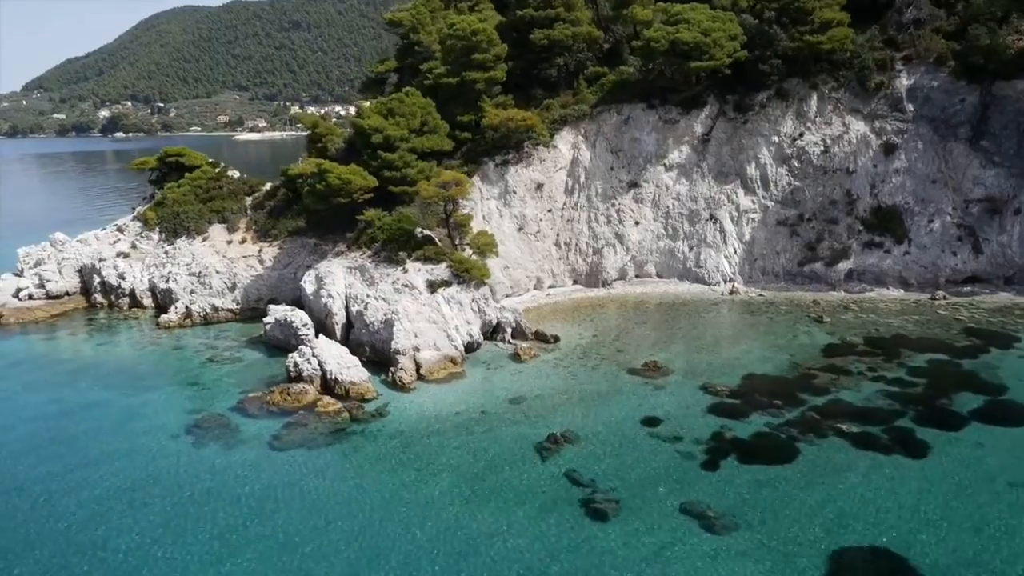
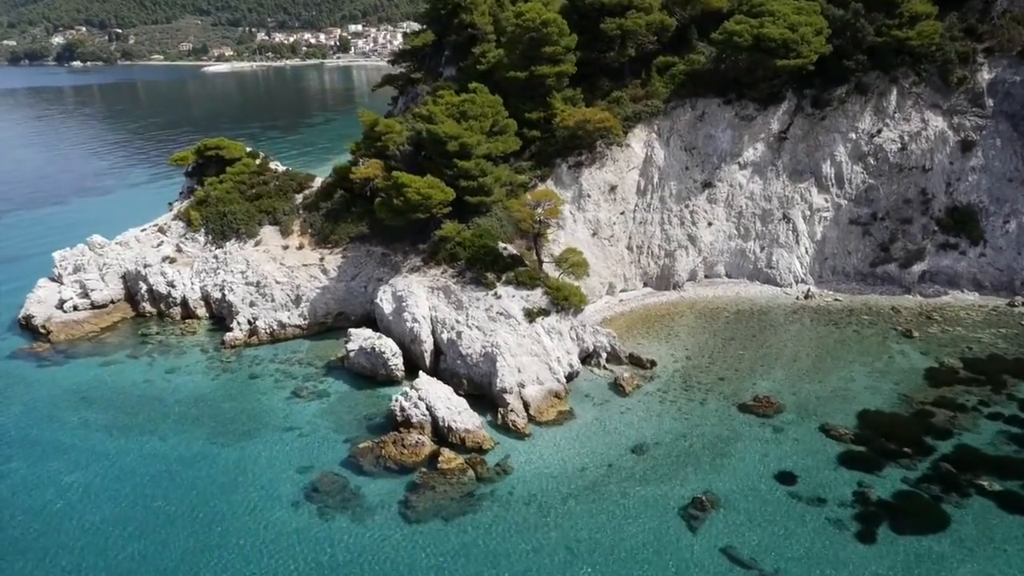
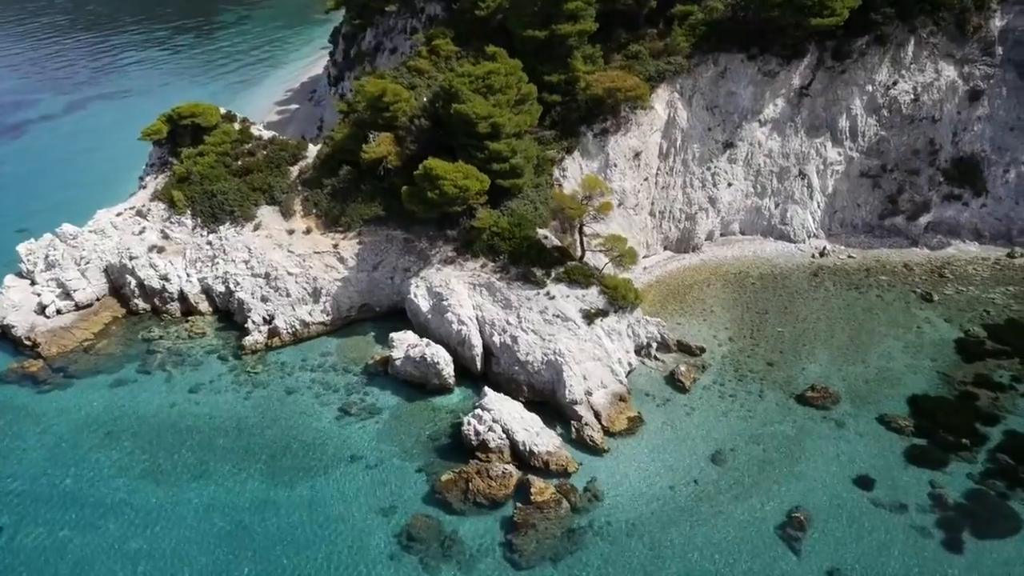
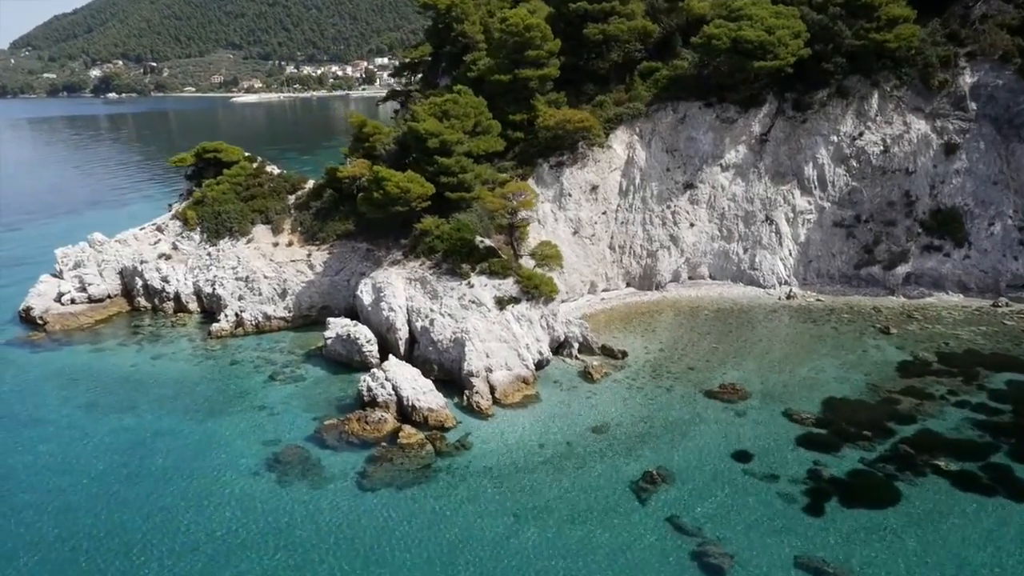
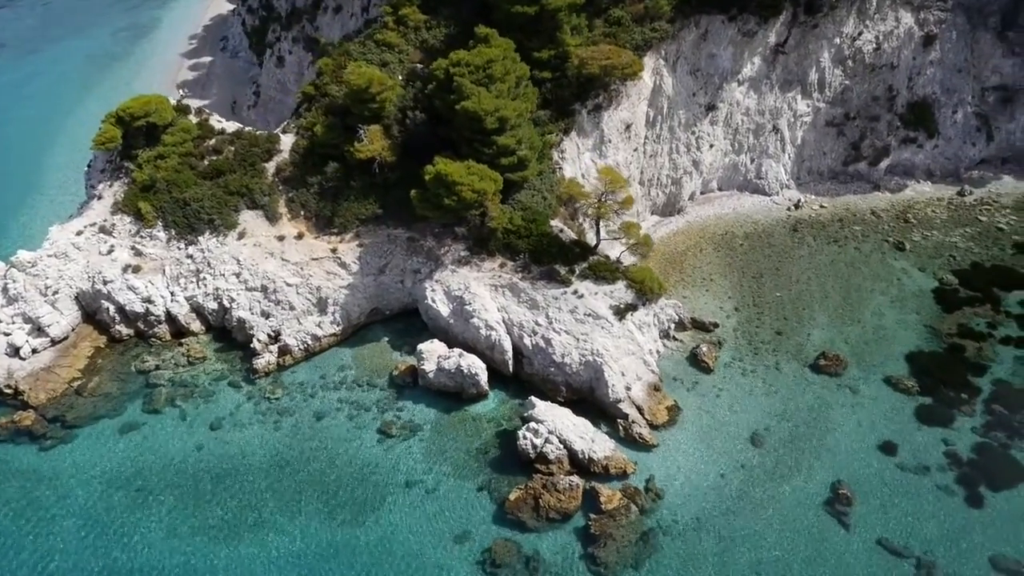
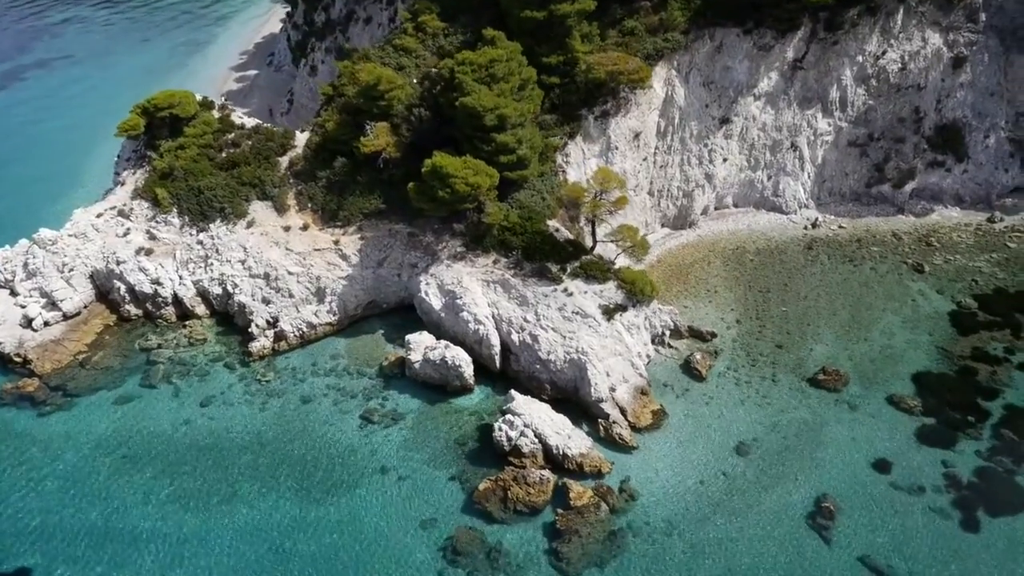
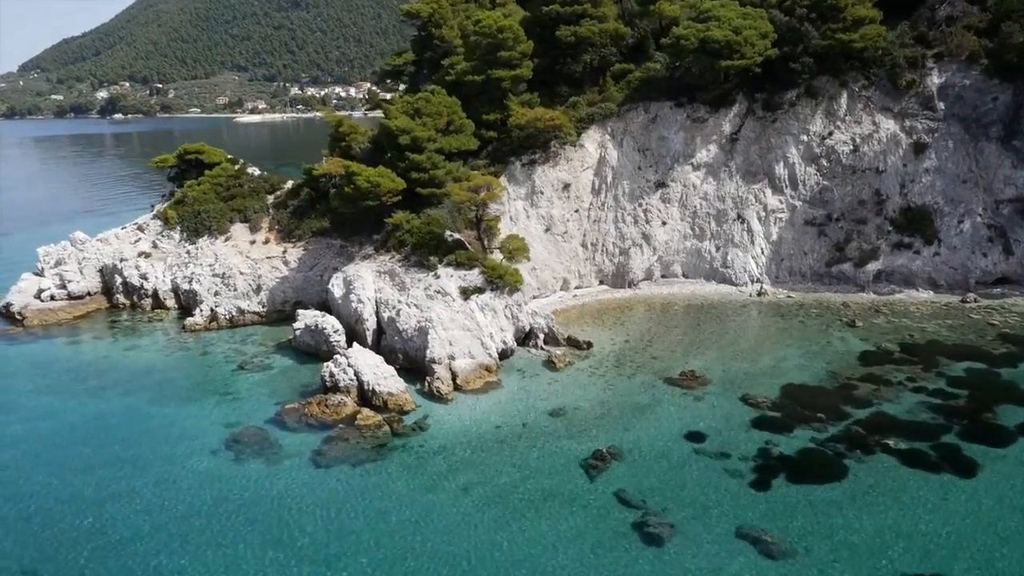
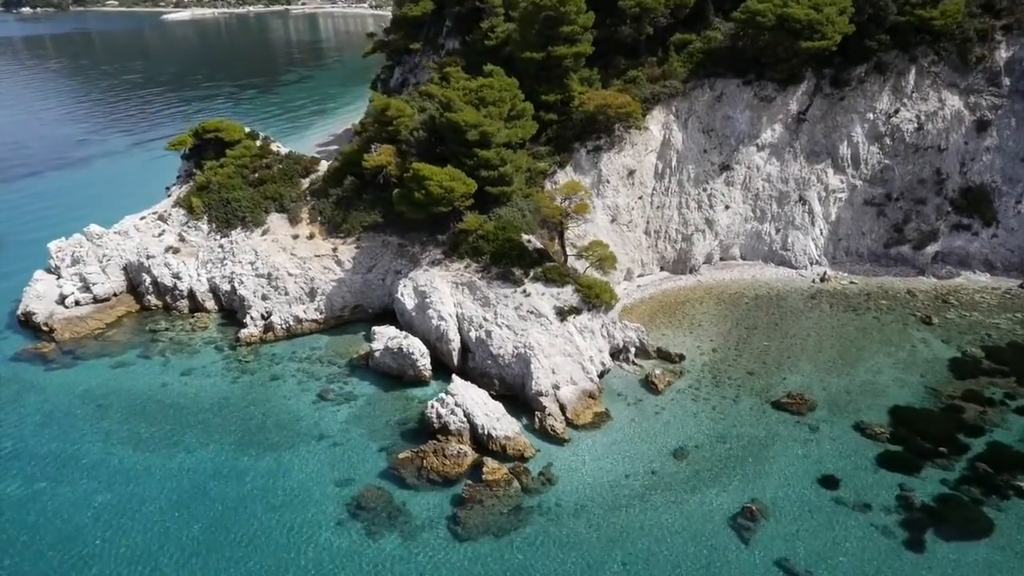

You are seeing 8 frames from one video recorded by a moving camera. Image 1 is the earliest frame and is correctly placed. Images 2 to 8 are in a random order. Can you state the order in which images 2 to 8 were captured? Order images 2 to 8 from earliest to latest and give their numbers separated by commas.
7, 4, 2, 8, 3, 6, 5
